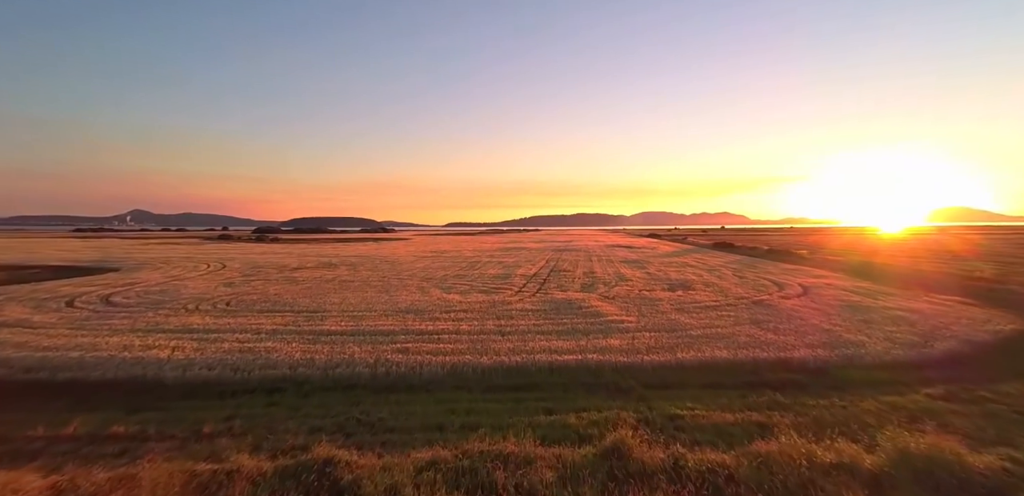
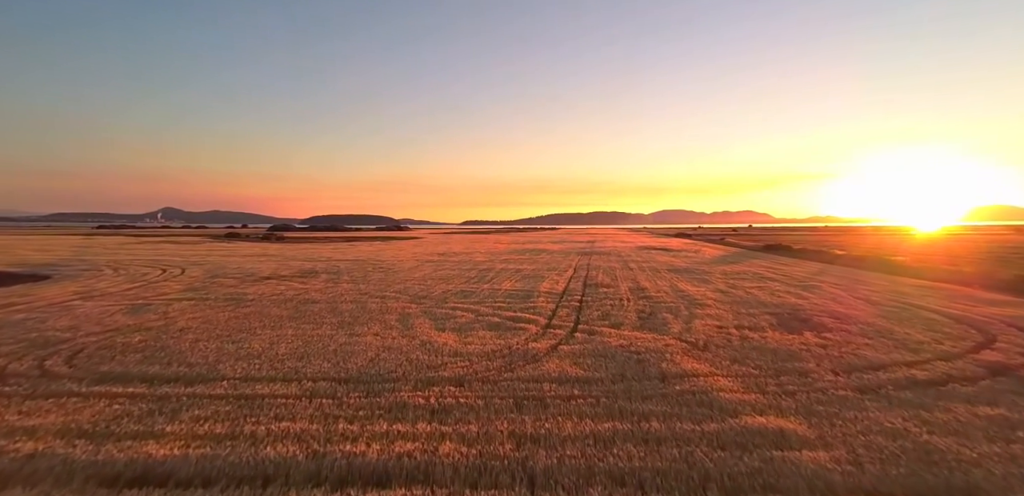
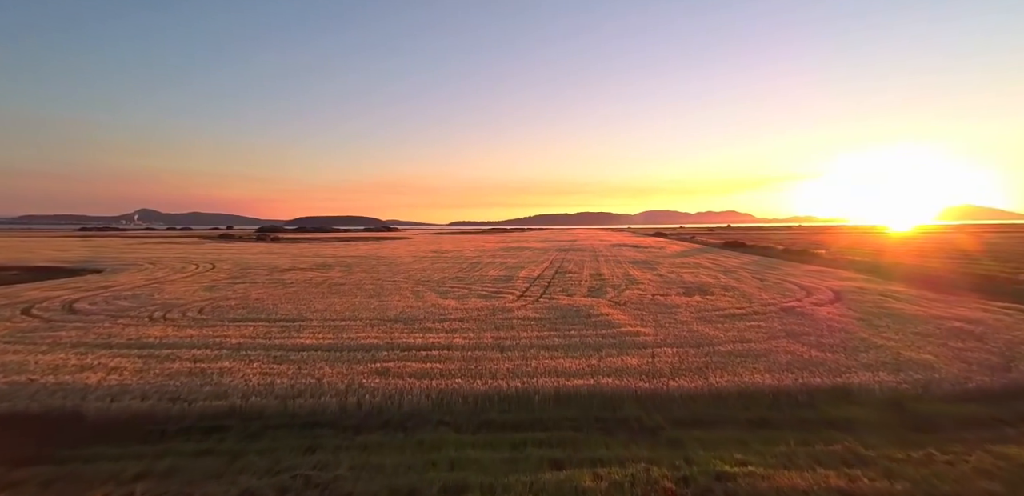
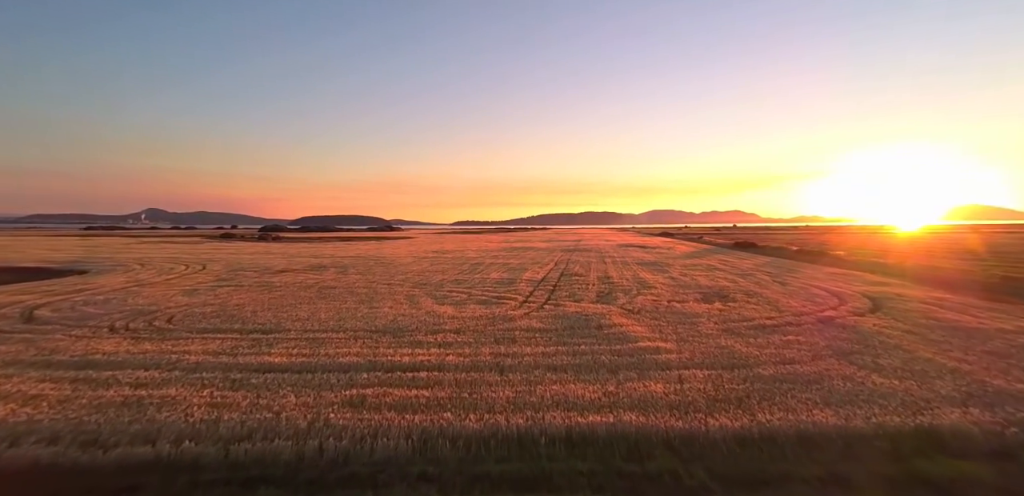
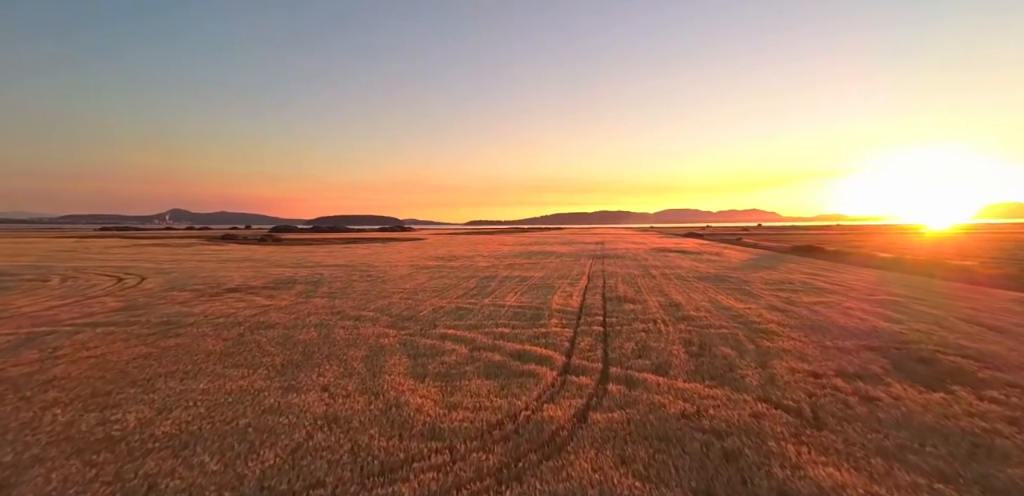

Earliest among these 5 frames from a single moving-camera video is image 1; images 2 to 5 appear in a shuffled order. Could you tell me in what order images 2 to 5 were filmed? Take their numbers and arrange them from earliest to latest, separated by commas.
3, 4, 2, 5
